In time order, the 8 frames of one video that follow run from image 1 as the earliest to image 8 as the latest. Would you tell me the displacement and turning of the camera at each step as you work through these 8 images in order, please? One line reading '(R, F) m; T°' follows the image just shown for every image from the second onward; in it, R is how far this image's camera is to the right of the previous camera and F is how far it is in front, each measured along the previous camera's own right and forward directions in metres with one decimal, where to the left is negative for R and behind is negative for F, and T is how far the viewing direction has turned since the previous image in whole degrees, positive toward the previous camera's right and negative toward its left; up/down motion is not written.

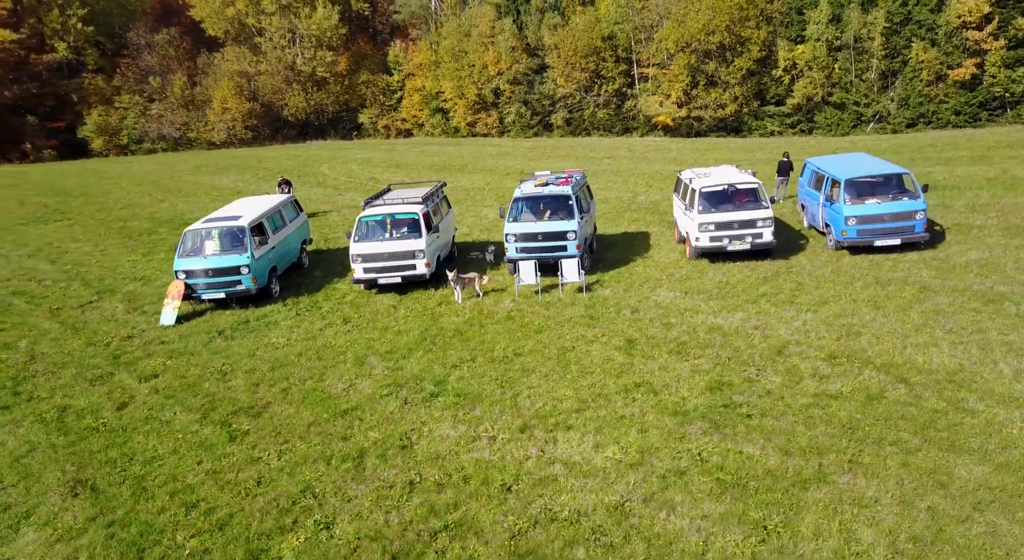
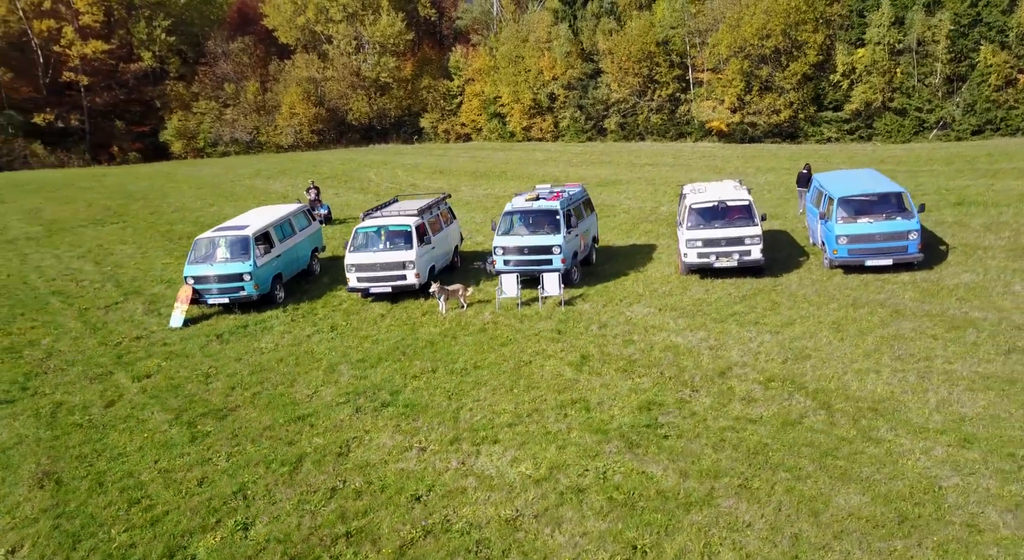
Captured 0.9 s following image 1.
(+1.8, -0.3) m; -5°
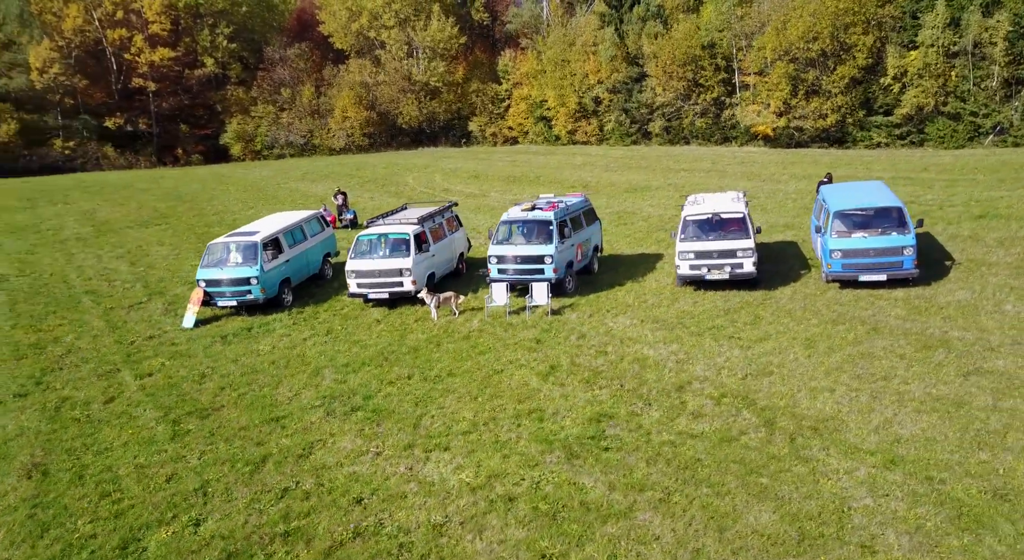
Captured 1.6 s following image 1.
(+1.4, -0.3) m; -4°
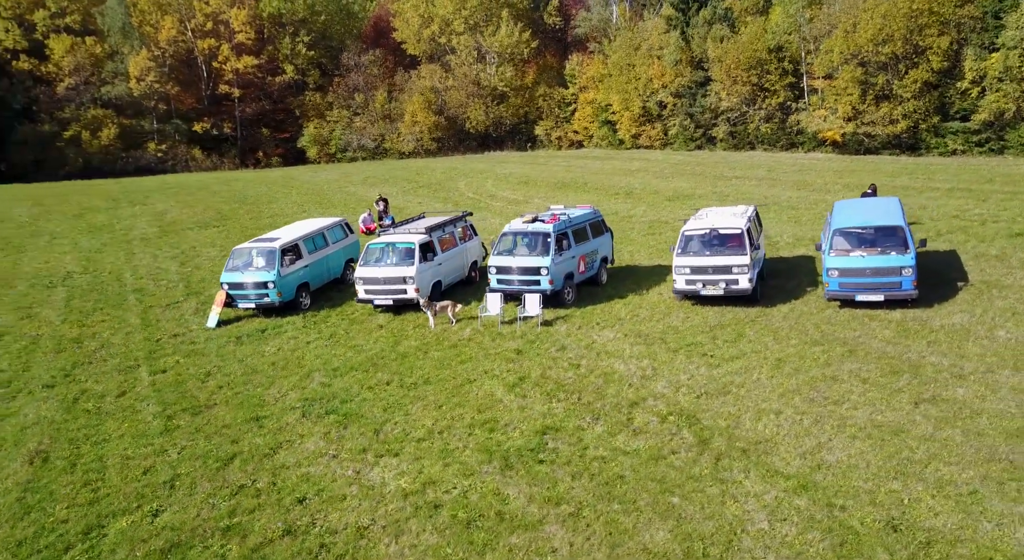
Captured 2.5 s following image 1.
(+1.8, -0.3) m; -6°
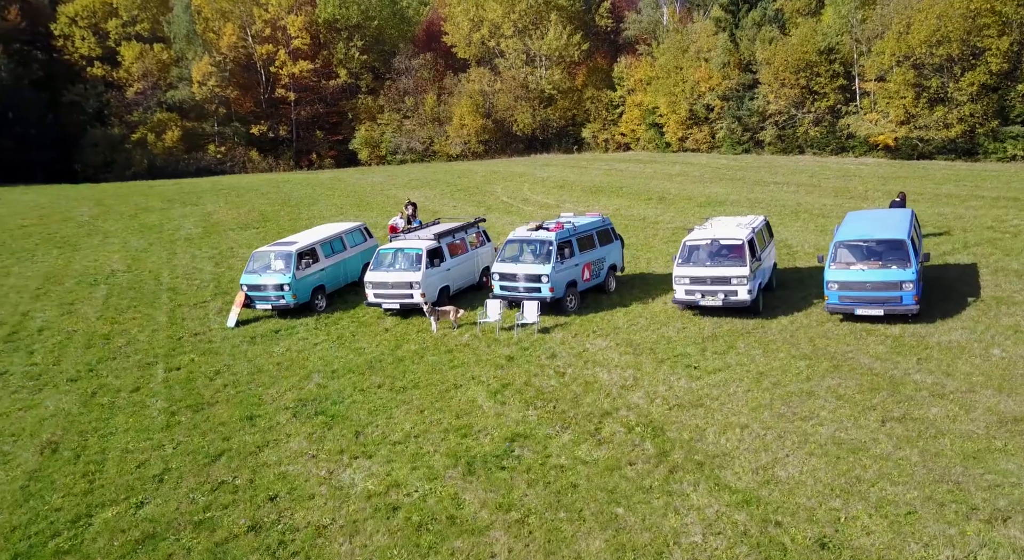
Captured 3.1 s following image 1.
(+1.2, -0.2) m; -4°
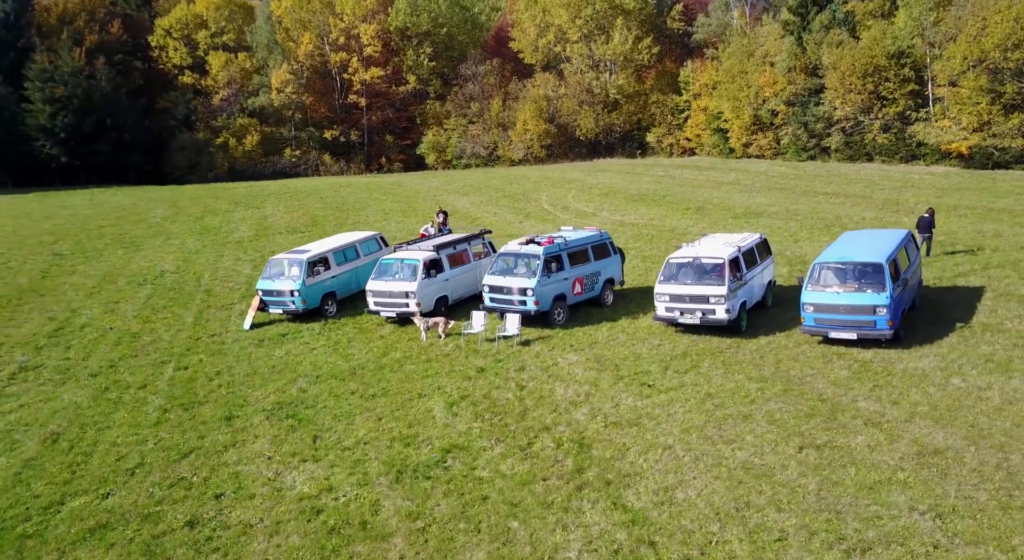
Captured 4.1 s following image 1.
(+2.0, -0.3) m; -5°
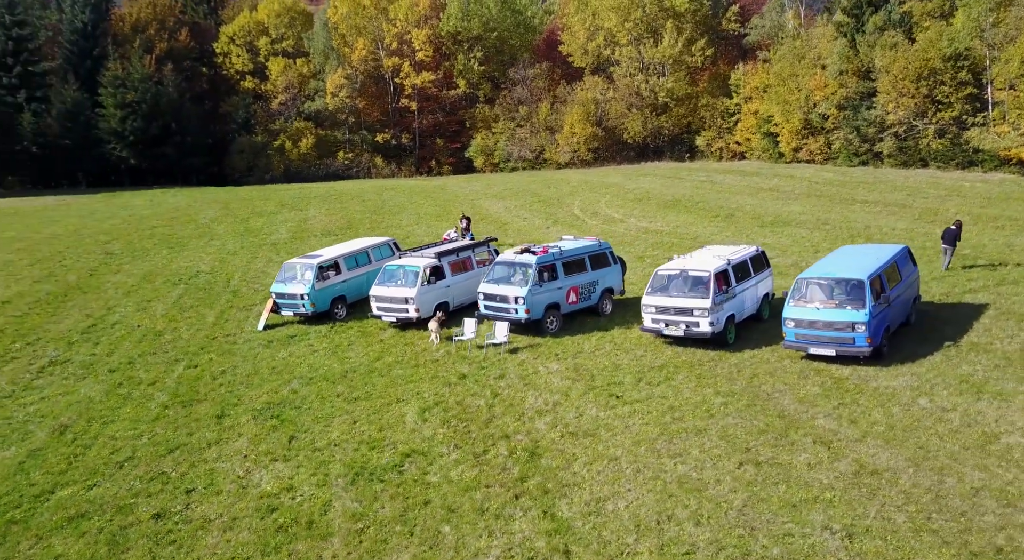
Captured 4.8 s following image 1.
(+1.5, -0.3) m; -4°
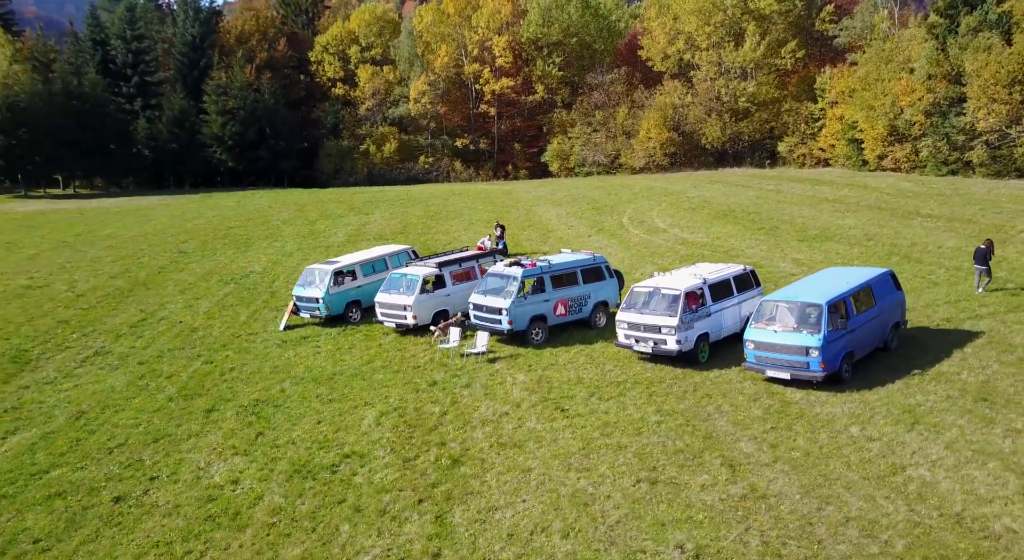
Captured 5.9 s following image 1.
(+2.5, -0.4) m; -6°
